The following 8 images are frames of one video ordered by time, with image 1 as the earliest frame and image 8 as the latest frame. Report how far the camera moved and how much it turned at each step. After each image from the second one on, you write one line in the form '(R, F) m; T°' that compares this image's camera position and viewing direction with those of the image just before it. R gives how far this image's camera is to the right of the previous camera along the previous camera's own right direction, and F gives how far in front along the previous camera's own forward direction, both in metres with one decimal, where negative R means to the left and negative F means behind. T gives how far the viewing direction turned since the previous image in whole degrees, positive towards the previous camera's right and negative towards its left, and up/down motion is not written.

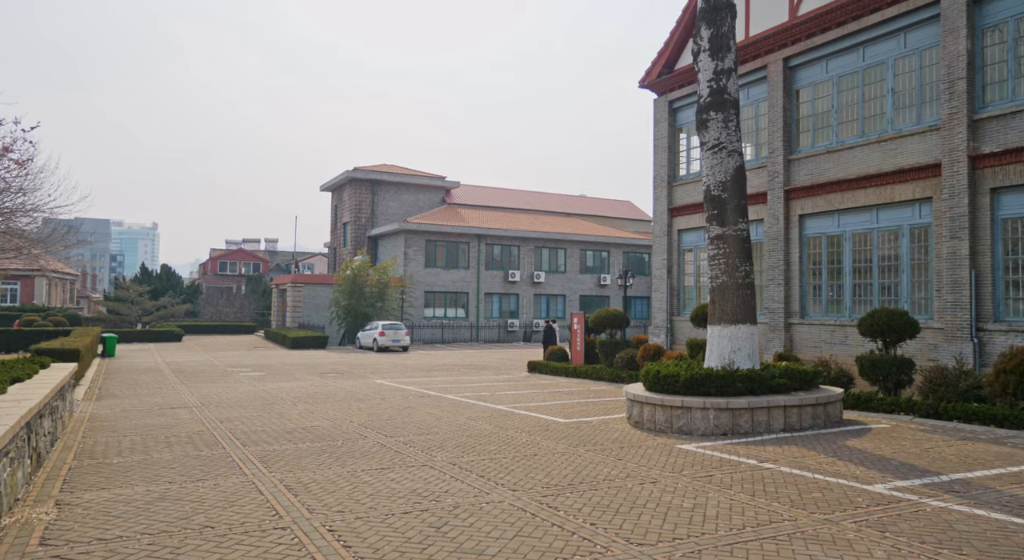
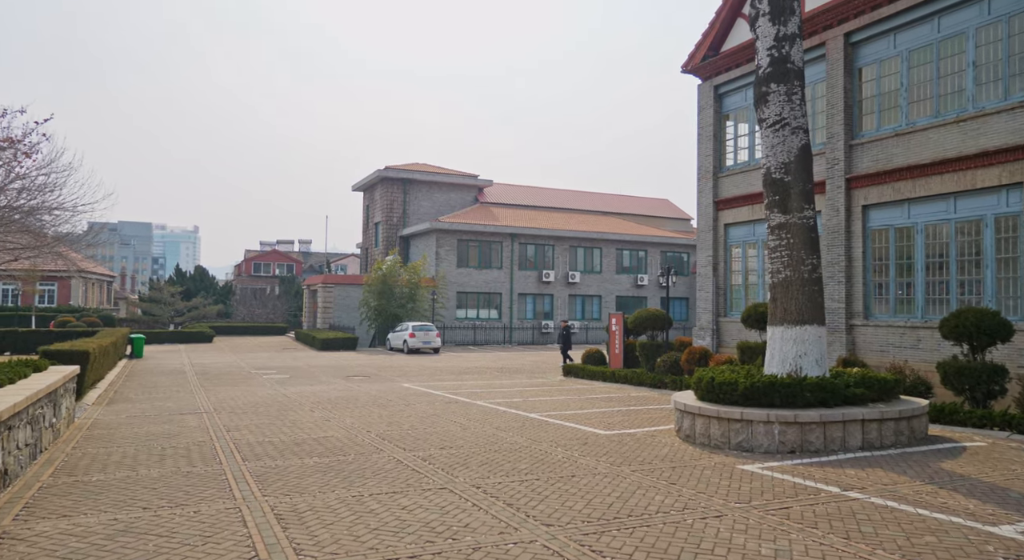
(0.0, +1.2) m; -3°
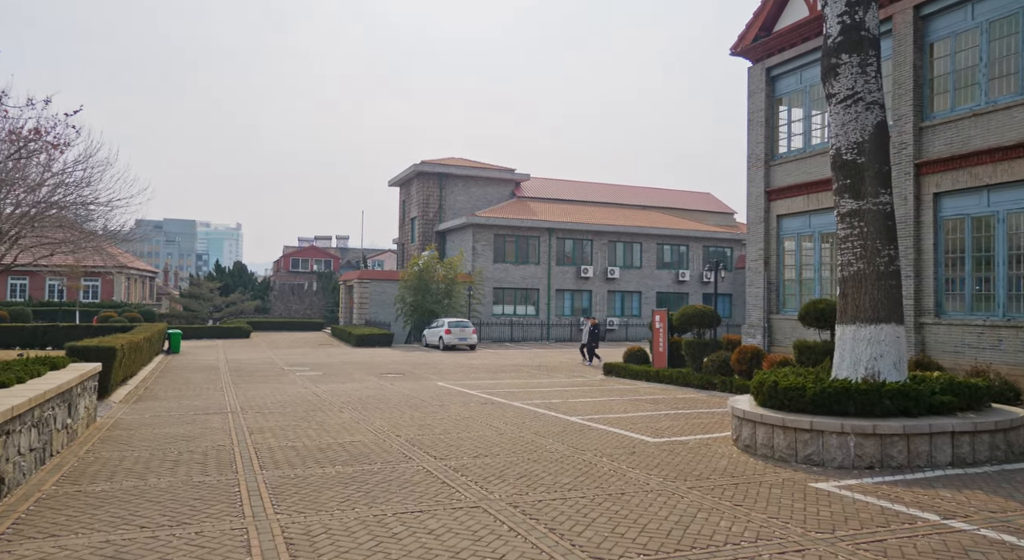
(0.0, +0.8) m; -3°
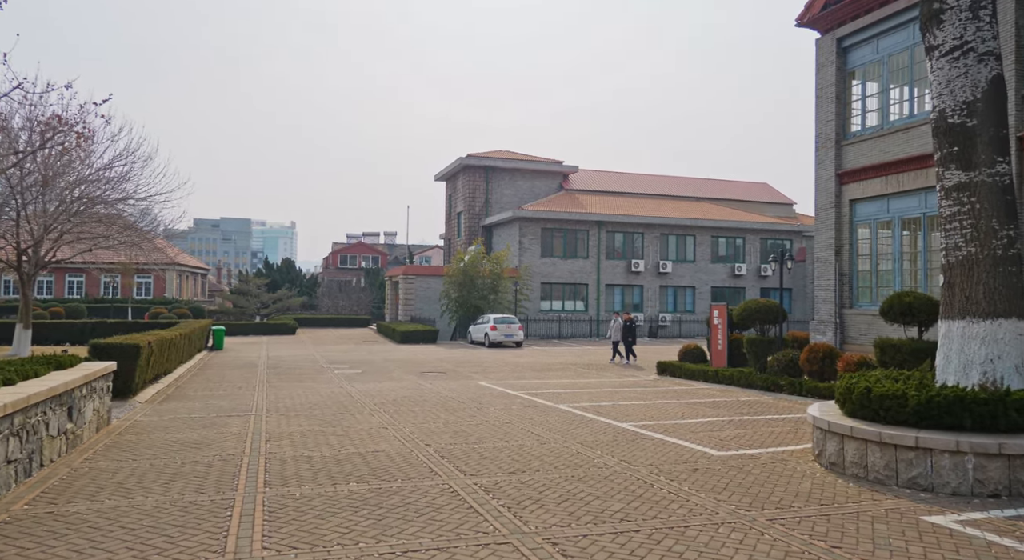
(+0.1, +1.2) m; -4°
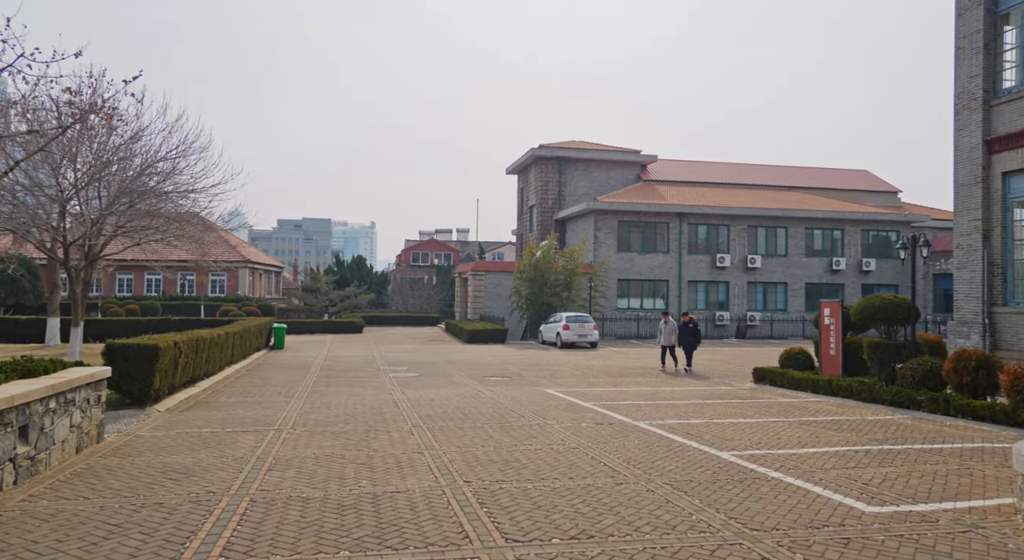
(+0.1, +2.3) m; -6°
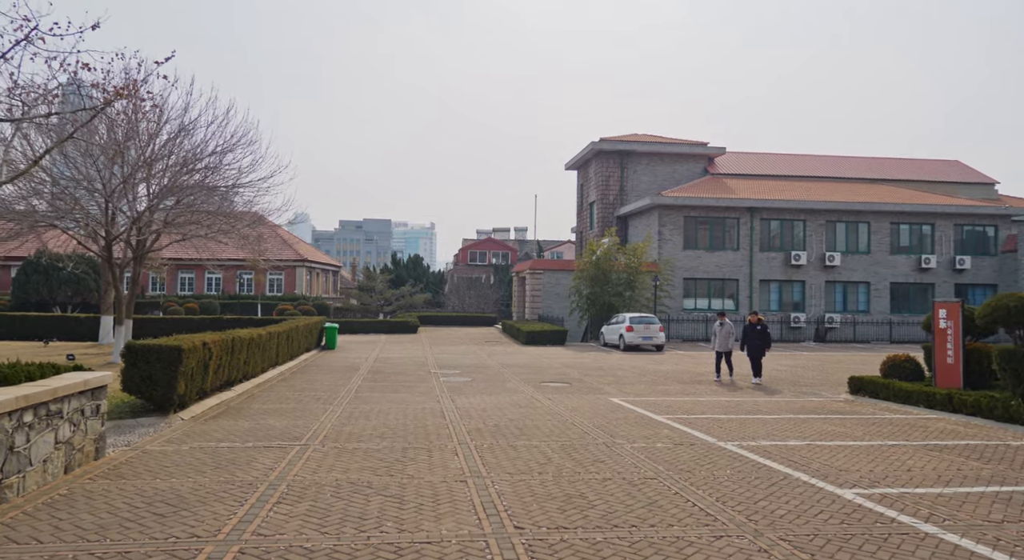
(0.0, +1.6) m; -4°
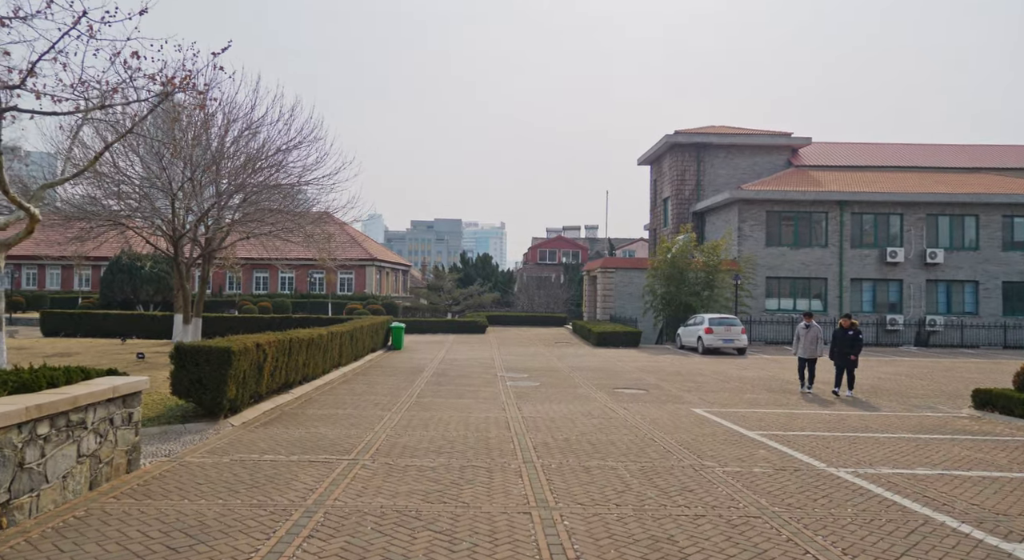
(0.0, +1.1) m; -5°
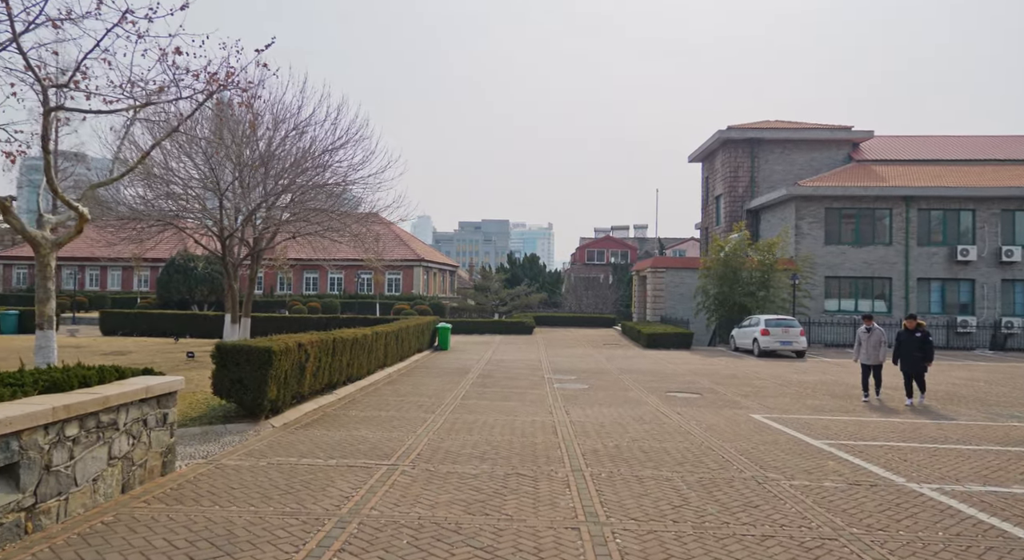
(0.0, +0.5) m; -4°
